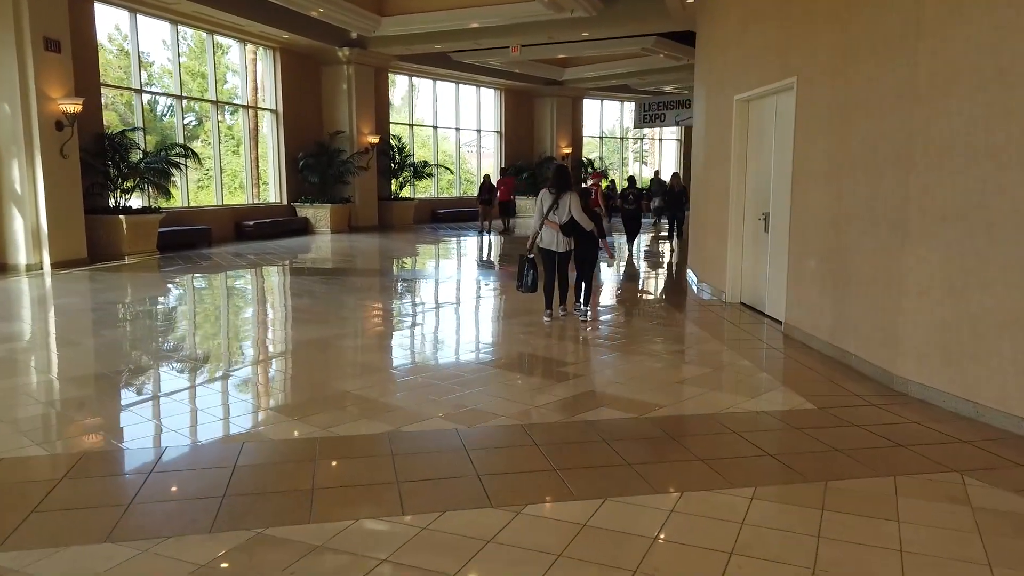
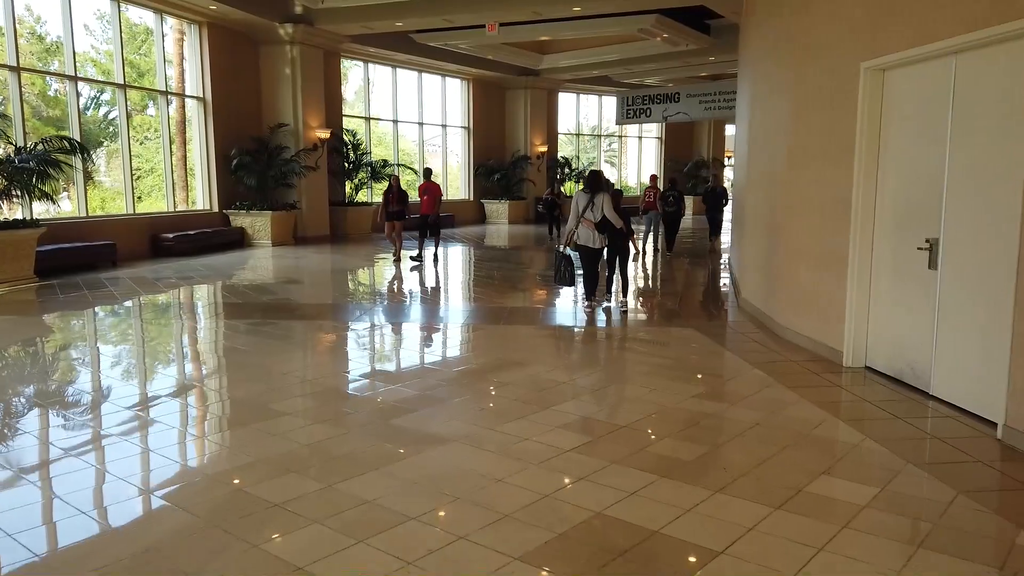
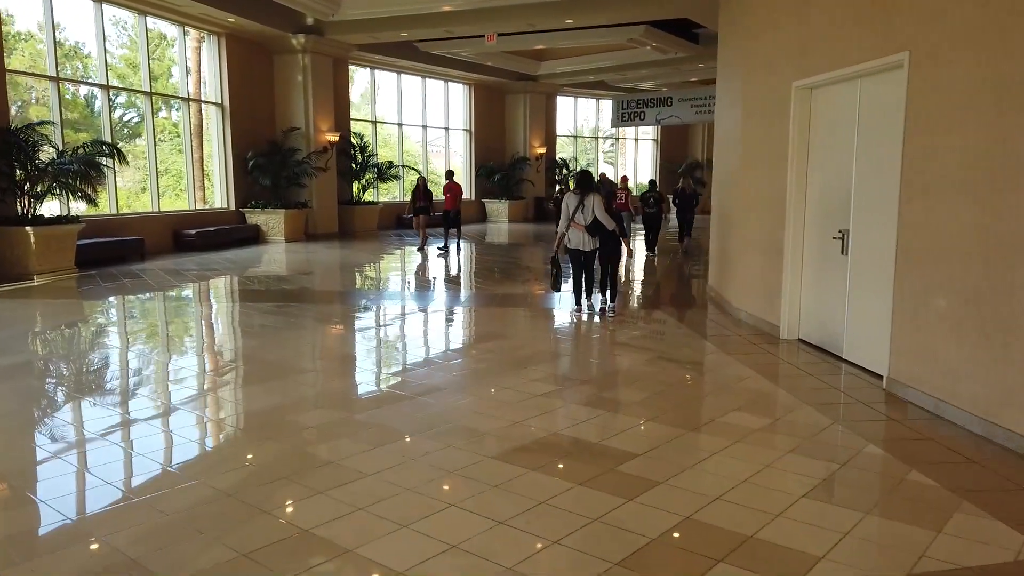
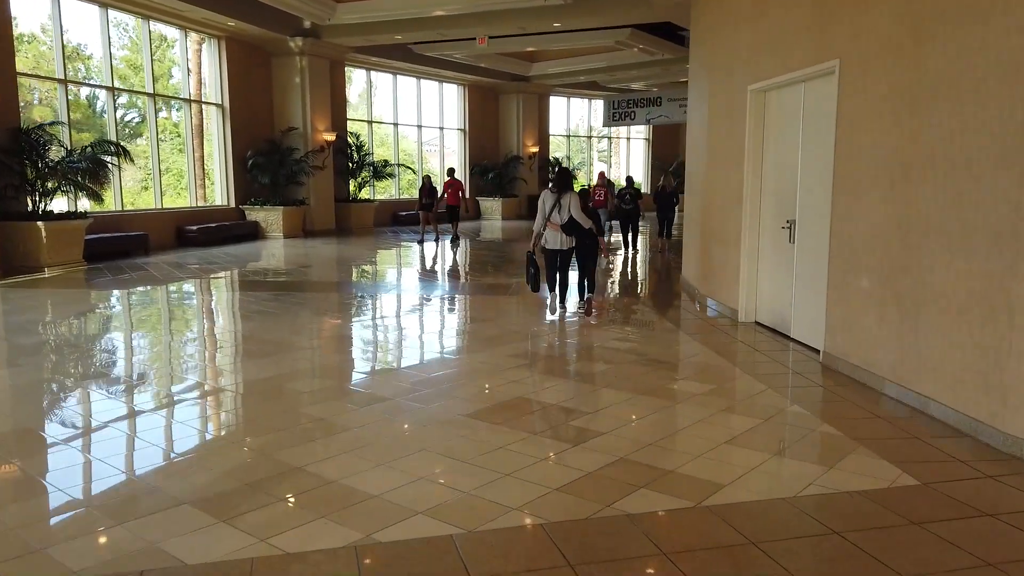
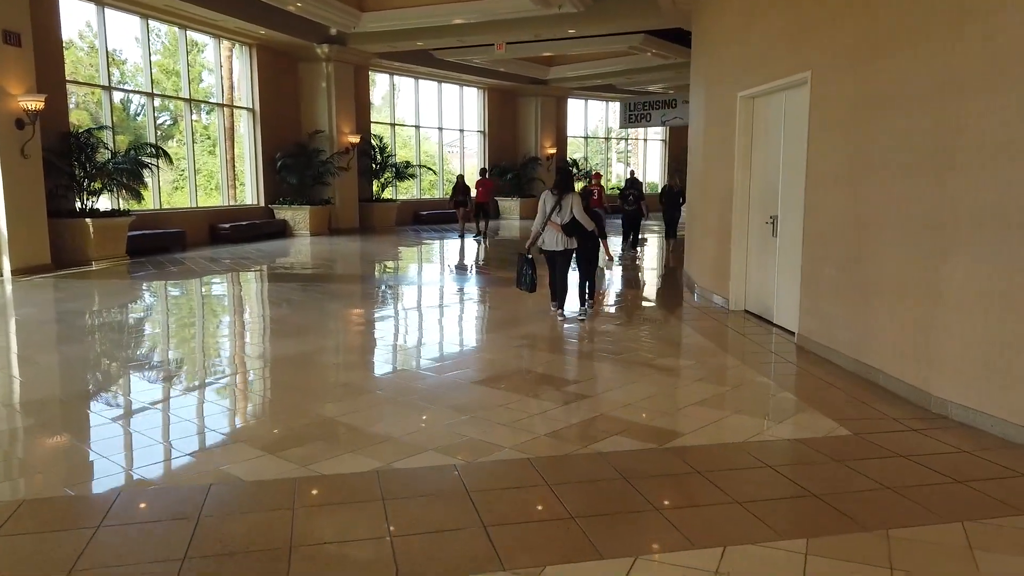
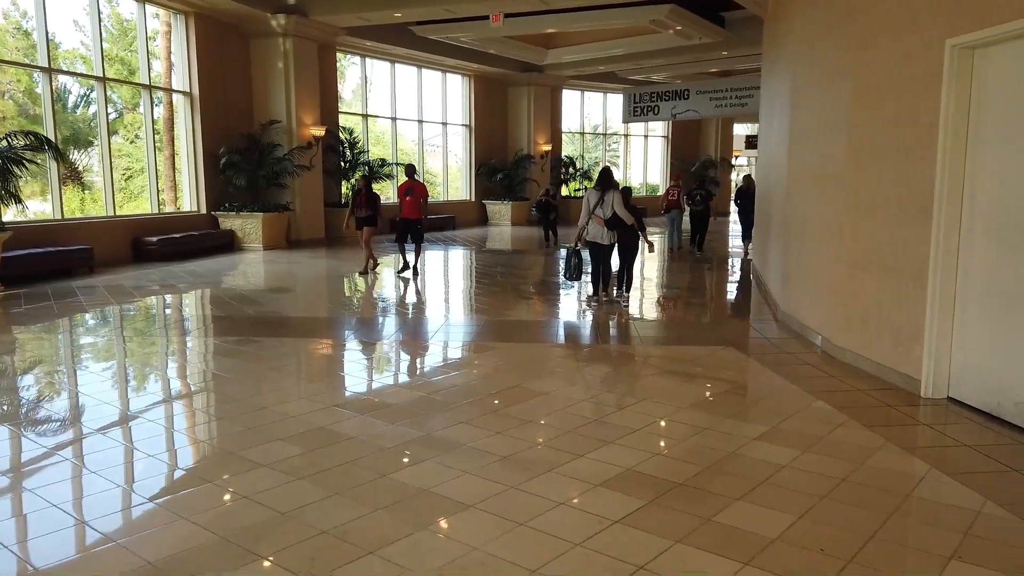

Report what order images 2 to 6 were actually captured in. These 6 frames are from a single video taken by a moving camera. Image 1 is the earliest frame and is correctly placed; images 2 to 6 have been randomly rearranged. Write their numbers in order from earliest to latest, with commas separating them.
5, 4, 3, 2, 6
